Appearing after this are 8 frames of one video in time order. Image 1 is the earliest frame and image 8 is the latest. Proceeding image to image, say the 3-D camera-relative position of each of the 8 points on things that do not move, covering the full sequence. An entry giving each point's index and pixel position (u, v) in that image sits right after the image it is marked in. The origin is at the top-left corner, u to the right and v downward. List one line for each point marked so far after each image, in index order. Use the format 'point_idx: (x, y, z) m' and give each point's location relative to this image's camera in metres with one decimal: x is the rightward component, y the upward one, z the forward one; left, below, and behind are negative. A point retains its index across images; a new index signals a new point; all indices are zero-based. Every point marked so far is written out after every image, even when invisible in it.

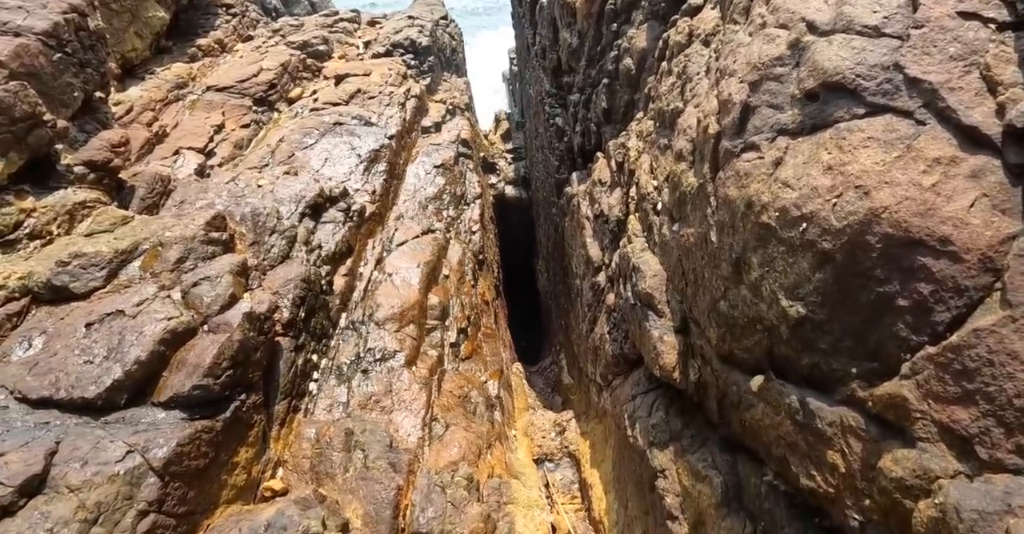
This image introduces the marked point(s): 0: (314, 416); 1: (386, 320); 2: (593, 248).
0: (-2.9, -2.1, +7.5) m
1: (-2.3, -0.9, +9.0) m
2: (+1.4, +0.3, +8.8) m
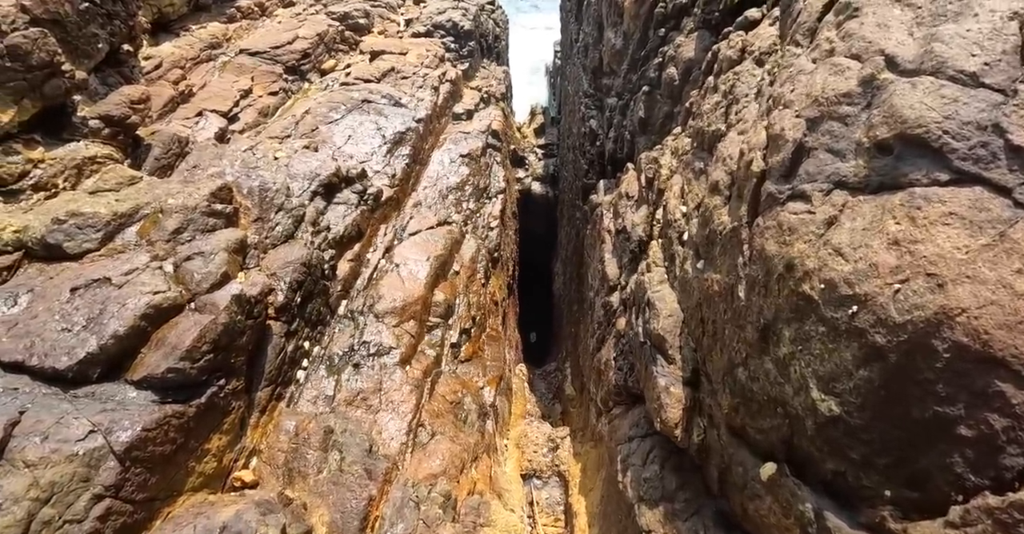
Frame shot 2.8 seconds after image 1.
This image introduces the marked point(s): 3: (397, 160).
0: (-3.0, -1.9, +7.2) m
1: (-2.2, -0.7, +8.6) m
2: (+1.6, 0.0, +8.3) m
3: (-2.7, +2.5, +11.9) m
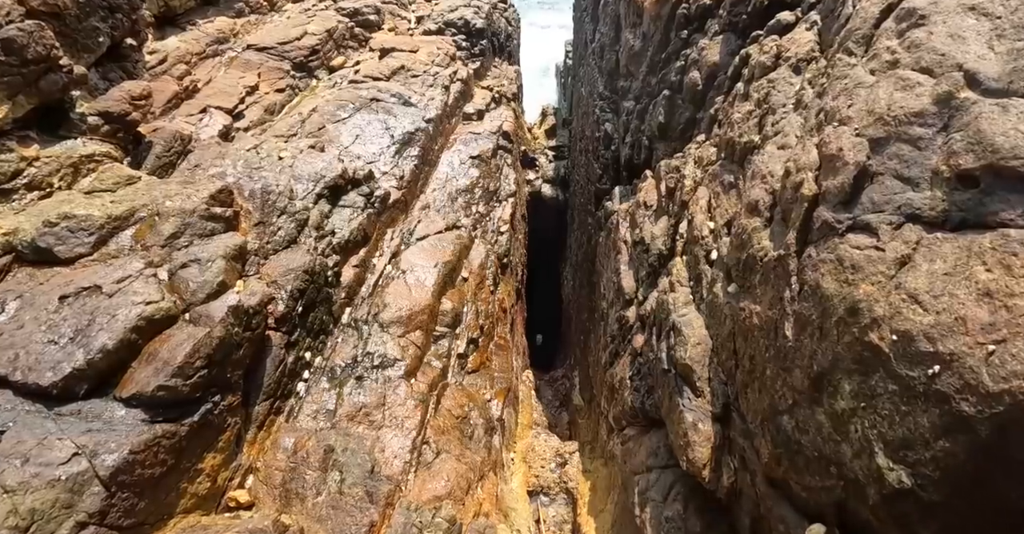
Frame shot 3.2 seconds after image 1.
0: (-2.9, -2.0, +6.9) m
1: (-2.0, -0.9, +8.3) m
2: (+1.7, -0.2, +7.9) m
3: (-2.4, +2.4, +11.5) m
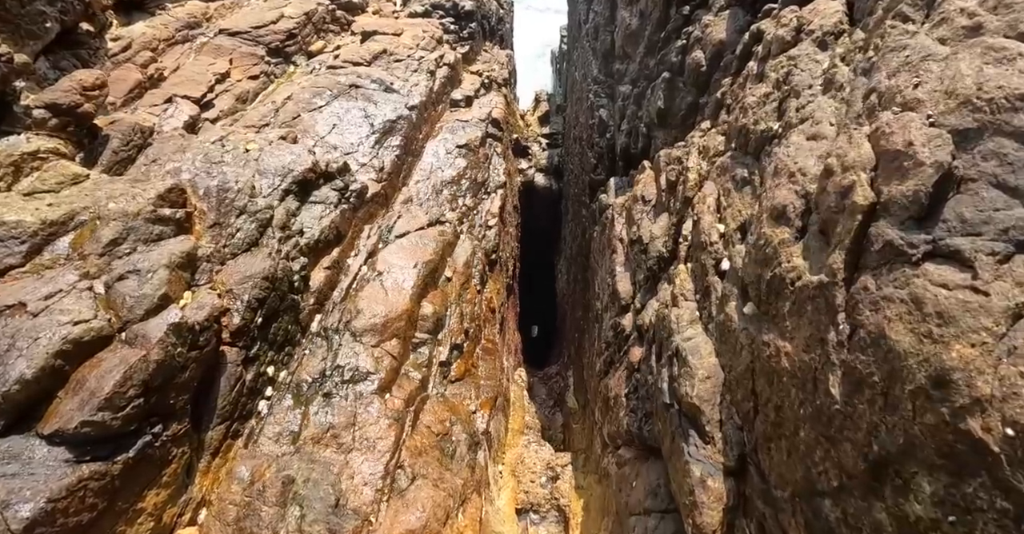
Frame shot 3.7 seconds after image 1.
0: (-3.1, -2.2, +6.2) m
1: (-2.2, -0.9, +7.6) m
2: (+1.5, -0.2, +7.2) m
3: (-2.6, +2.4, +10.7) m
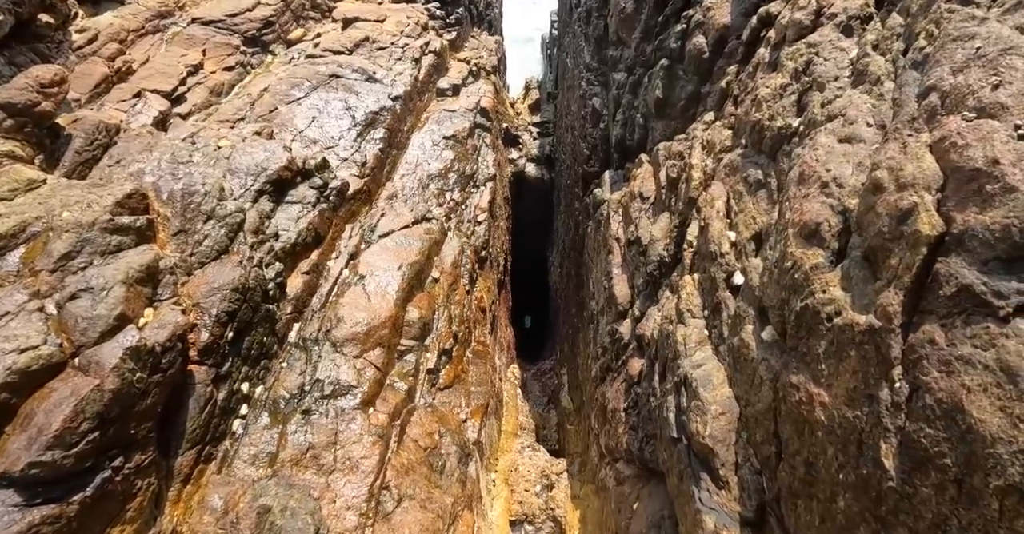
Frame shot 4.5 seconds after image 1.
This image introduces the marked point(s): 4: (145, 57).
0: (-3.1, -2.3, +5.8) m
1: (-2.3, -1.0, +7.1) m
2: (+1.5, -0.2, +6.7) m
3: (-2.8, +2.4, +10.2) m
4: (-7.4, +4.2, +10.5) m
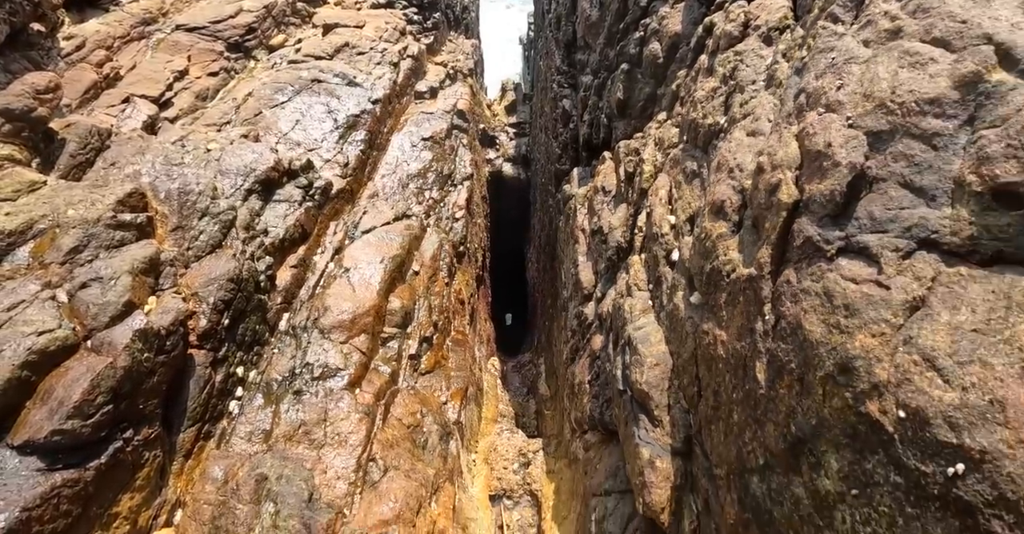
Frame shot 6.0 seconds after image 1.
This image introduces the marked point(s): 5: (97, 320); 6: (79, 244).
0: (-3.4, -2.2, +6.2) m
1: (-2.6, -0.9, +7.6) m
2: (+1.1, -0.1, +7.4) m
3: (-3.3, +2.5, +10.7) m
4: (-8.0, +4.3, +10.8) m
5: (-4.2, -0.6, +5.3) m
6: (-4.9, +0.3, +5.8) m
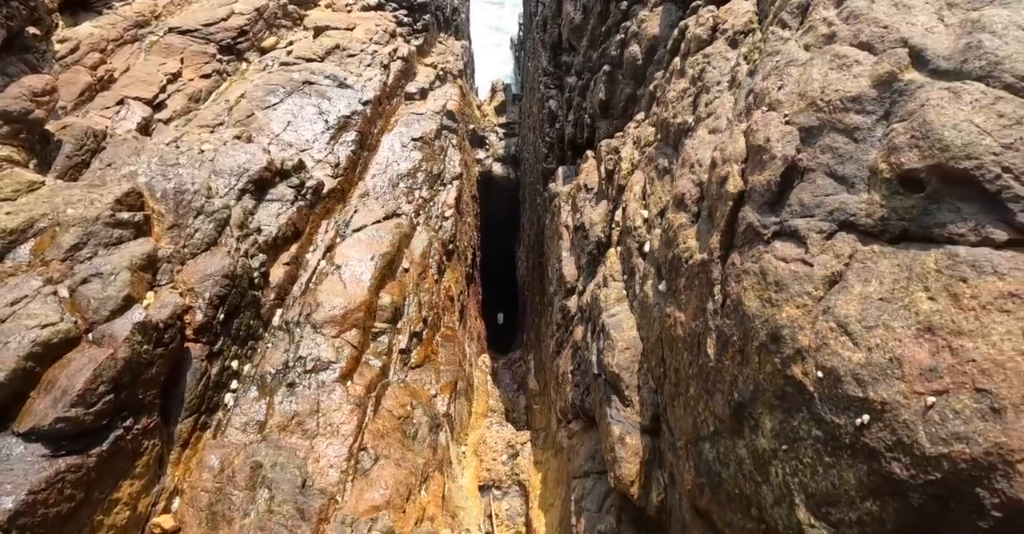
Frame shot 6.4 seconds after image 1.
0: (-3.6, -2.2, +6.5) m
1: (-2.8, -0.9, +7.8) m
2: (+0.9, 0.0, +7.6) m
3: (-3.5, +2.5, +10.9) m
4: (-8.2, +4.3, +11.0) m
5: (-4.4, -0.5, +5.5) m
6: (-5.0, +0.3, +6.0) m
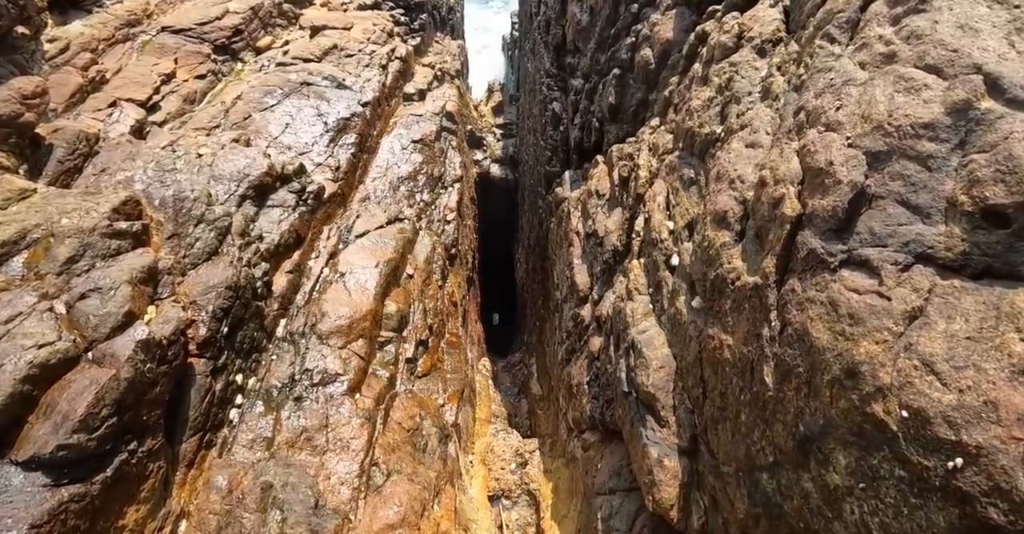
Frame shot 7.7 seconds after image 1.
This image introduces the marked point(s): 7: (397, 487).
0: (-3.4, -2.3, +6.3) m
1: (-2.6, -1.0, +7.7) m
2: (+1.1, -0.1, +7.5) m
3: (-3.5, +2.4, +10.7) m
4: (-8.1, +4.1, +10.7) m
5: (-4.2, -0.7, +5.3) m
6: (-4.8, +0.1, +5.7) m
7: (-1.5, -2.9, +6.7) m
